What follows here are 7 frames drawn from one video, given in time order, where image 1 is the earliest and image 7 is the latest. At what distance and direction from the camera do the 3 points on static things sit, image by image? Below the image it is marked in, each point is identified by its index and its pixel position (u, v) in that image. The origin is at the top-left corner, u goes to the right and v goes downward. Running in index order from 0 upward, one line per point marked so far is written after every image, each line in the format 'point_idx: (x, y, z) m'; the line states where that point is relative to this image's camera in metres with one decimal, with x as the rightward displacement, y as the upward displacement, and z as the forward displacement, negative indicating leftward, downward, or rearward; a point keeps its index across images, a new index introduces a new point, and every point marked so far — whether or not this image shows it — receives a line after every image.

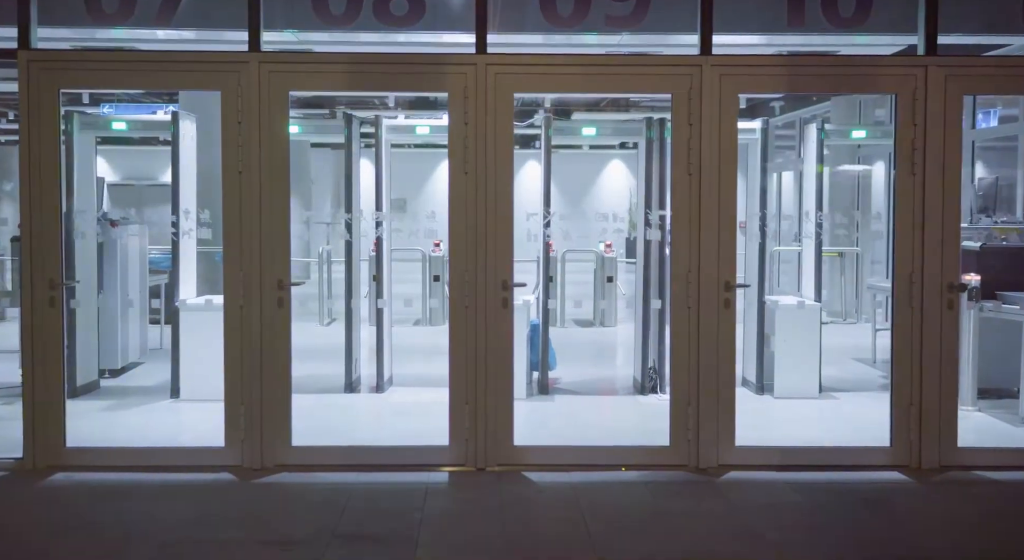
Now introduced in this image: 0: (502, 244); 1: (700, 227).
0: (0.0, +0.1, +4.8) m
1: (+1.0, +0.3, +4.7) m
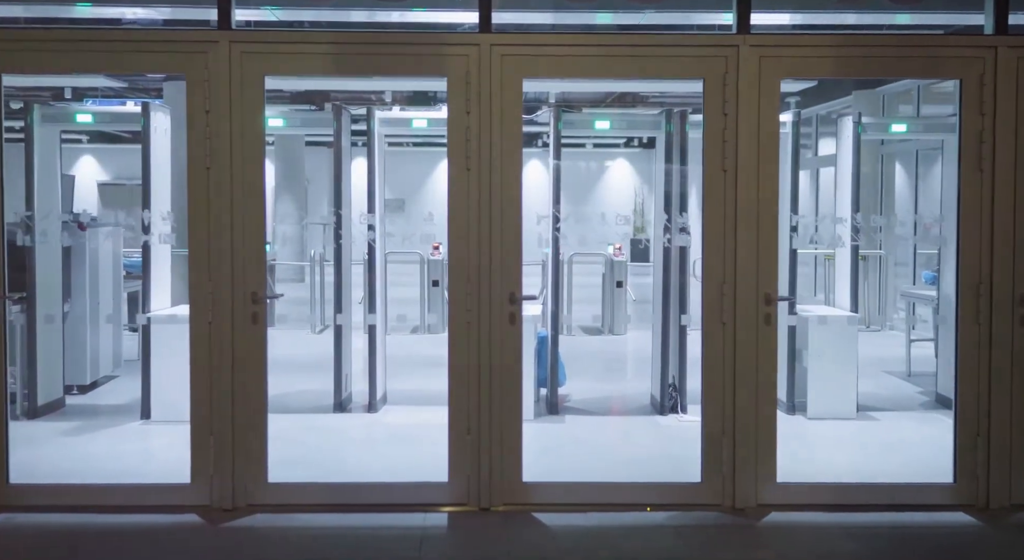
0: (0.0, +0.1, +4.2) m
1: (+1.0, +0.2, +4.1) m
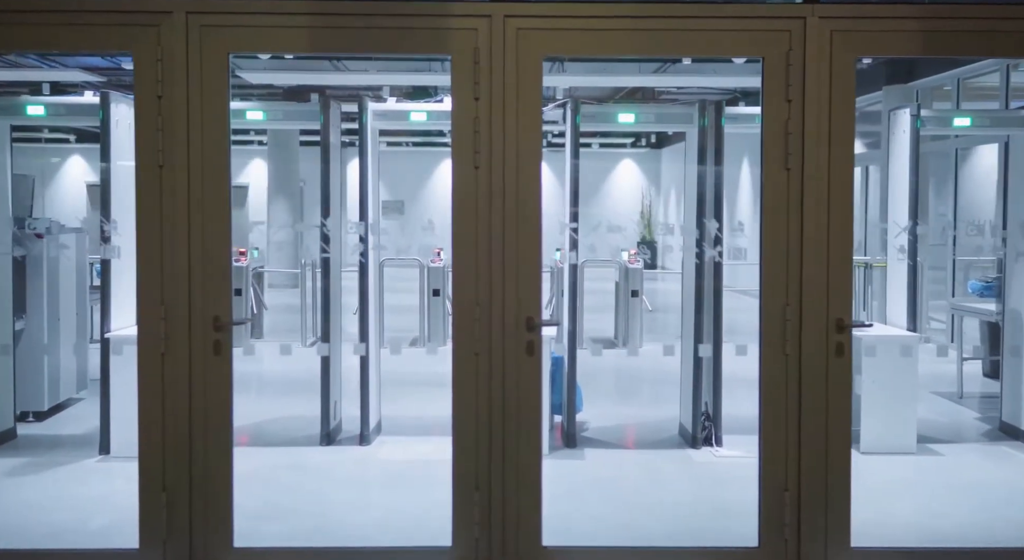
0: (+0.1, 0.0, +3.5) m
1: (+1.1, +0.1, +3.4) m
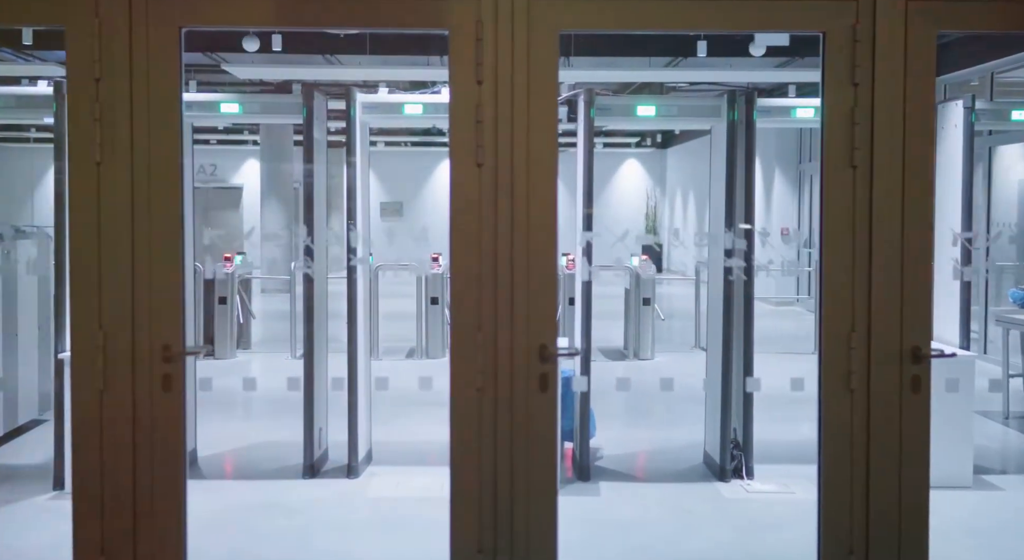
0: (+0.1, -0.1, +2.9) m
1: (+1.1, +0.1, +2.8) m
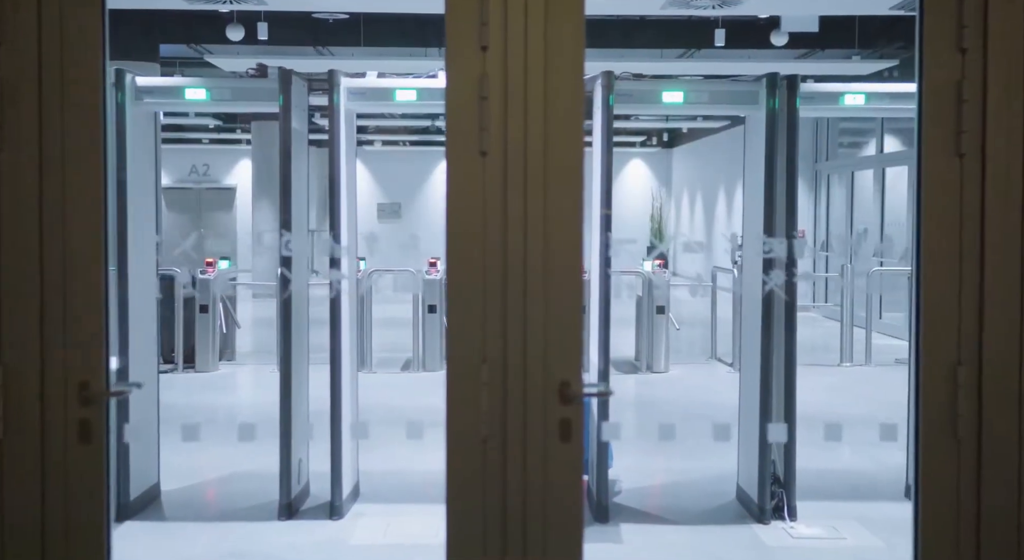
0: (+0.1, -0.1, +2.3) m
1: (+1.2, 0.0, +2.2) m
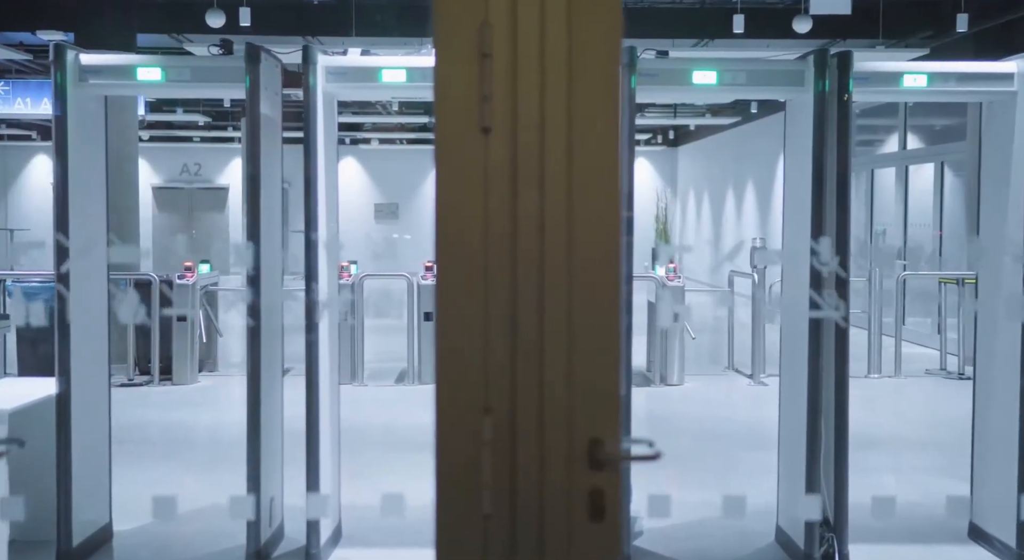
0: (+0.2, -0.1, +1.7) m
1: (+1.2, 0.0, +1.6) m
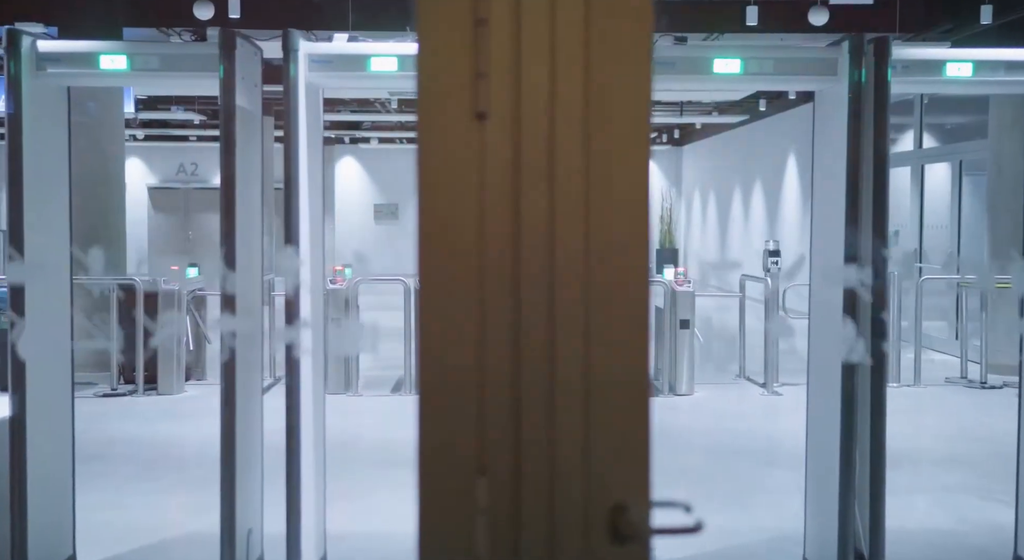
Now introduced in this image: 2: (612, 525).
0: (+0.2, -0.2, +1.4) m
1: (+1.2, 0.0, +1.3) m
2: (+0.2, -0.4, +1.4) m
